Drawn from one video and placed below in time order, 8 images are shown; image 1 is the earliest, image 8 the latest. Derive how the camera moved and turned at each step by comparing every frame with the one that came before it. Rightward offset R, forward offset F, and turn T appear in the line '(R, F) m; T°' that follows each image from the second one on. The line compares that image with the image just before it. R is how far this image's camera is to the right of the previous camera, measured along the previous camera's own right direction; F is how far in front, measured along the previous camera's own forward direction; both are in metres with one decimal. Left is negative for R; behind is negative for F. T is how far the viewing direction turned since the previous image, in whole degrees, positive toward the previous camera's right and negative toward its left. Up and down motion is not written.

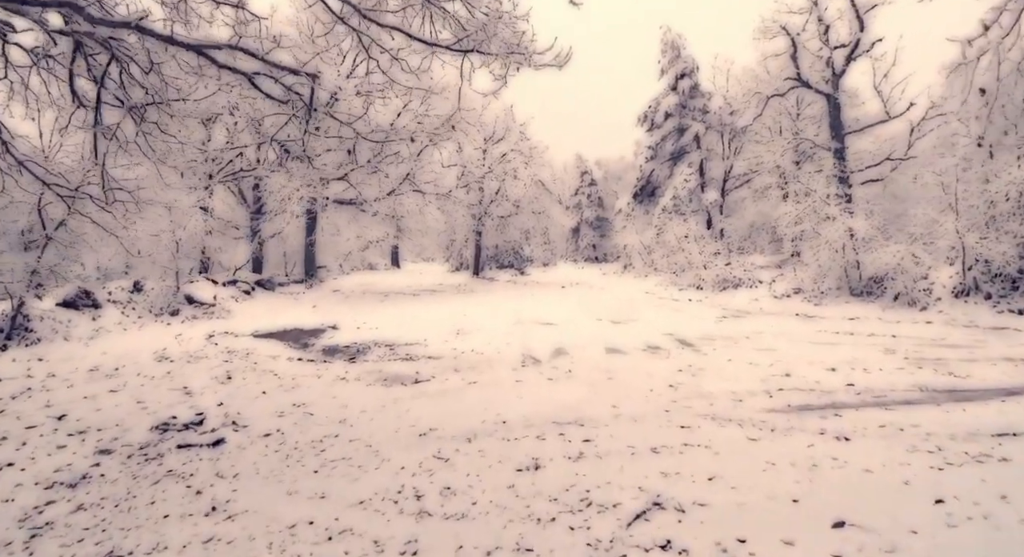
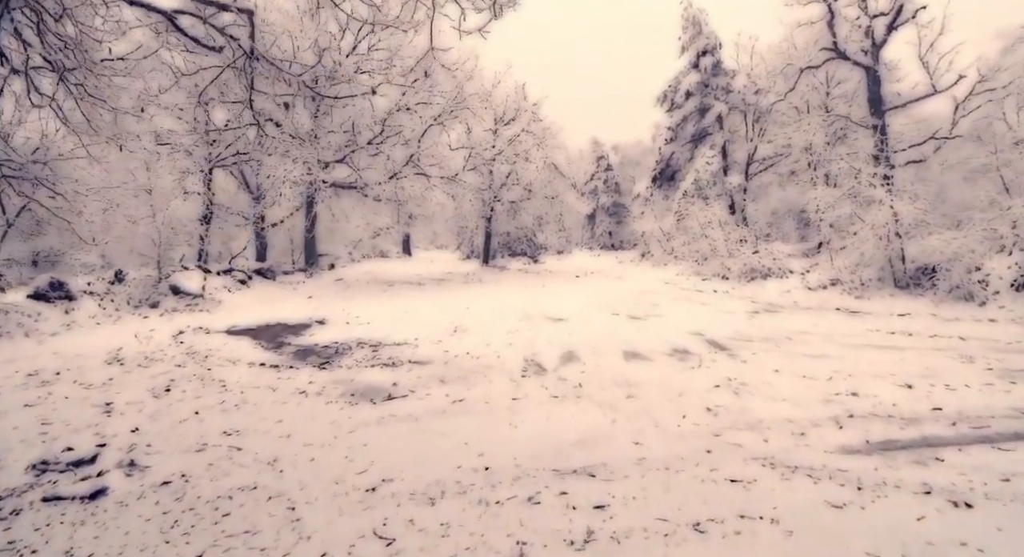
(+0.2, +1.4) m; -2°
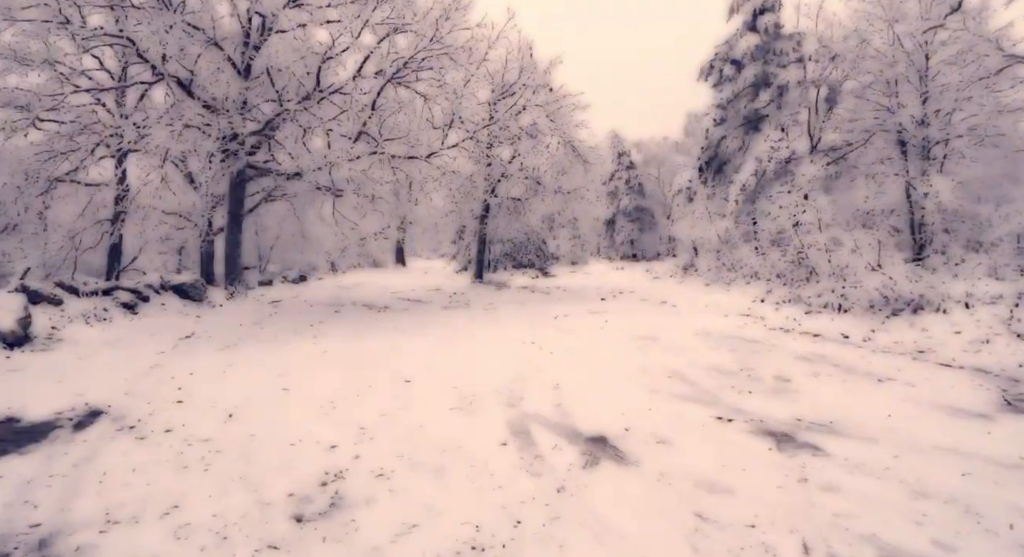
(+0.2, +1.4) m; -1°
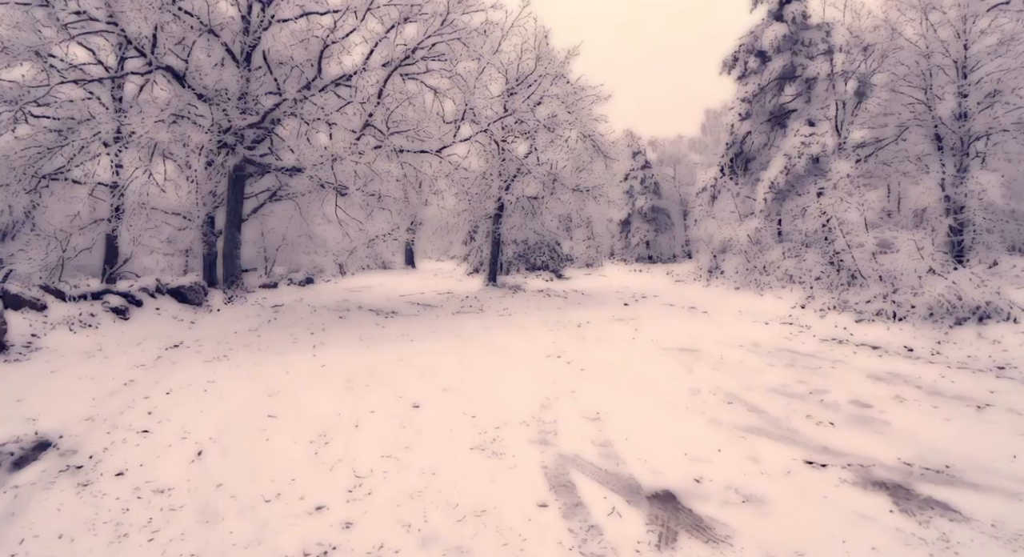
(-0.2, +1.0) m; -1°
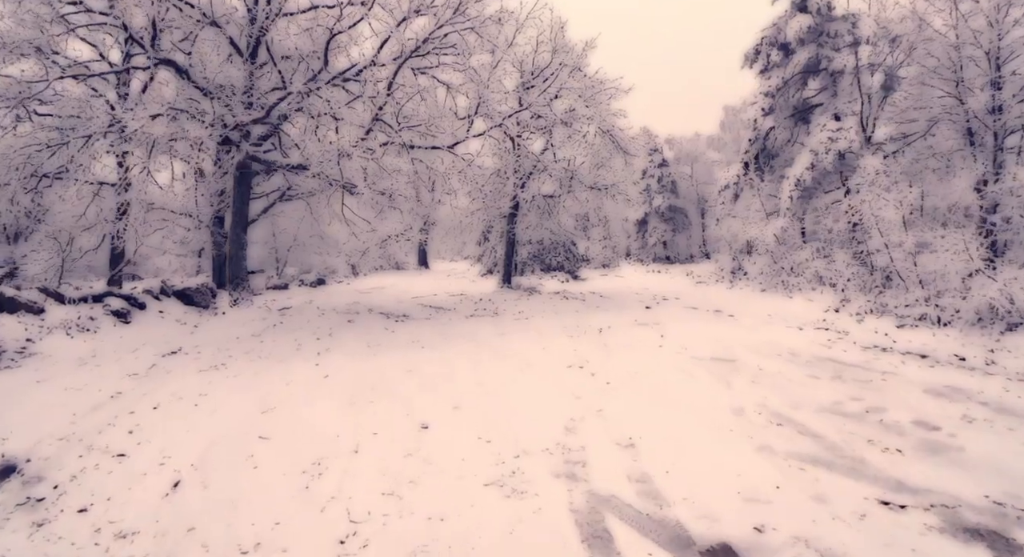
(-0.1, +0.6) m; -1°
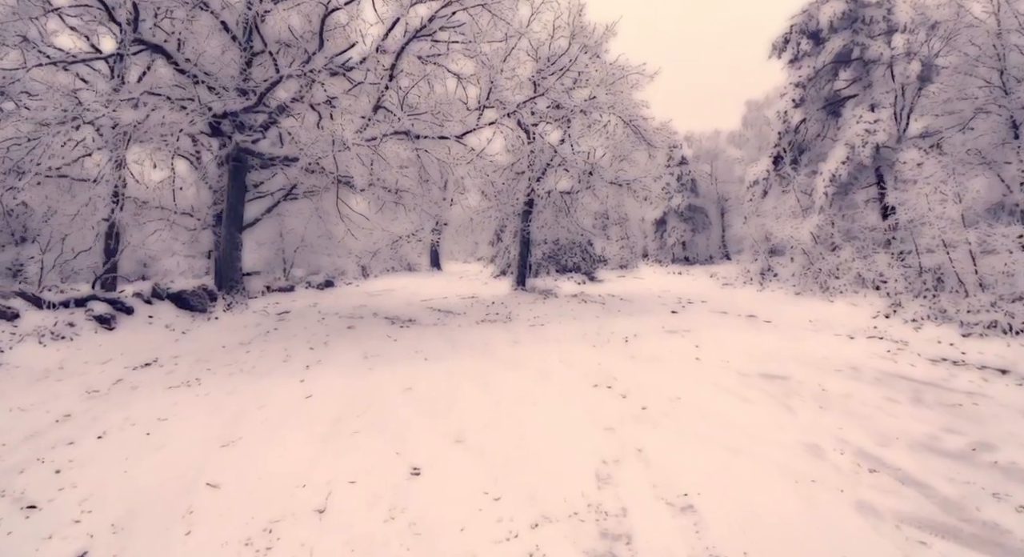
(0.0, +1.0) m; -1°
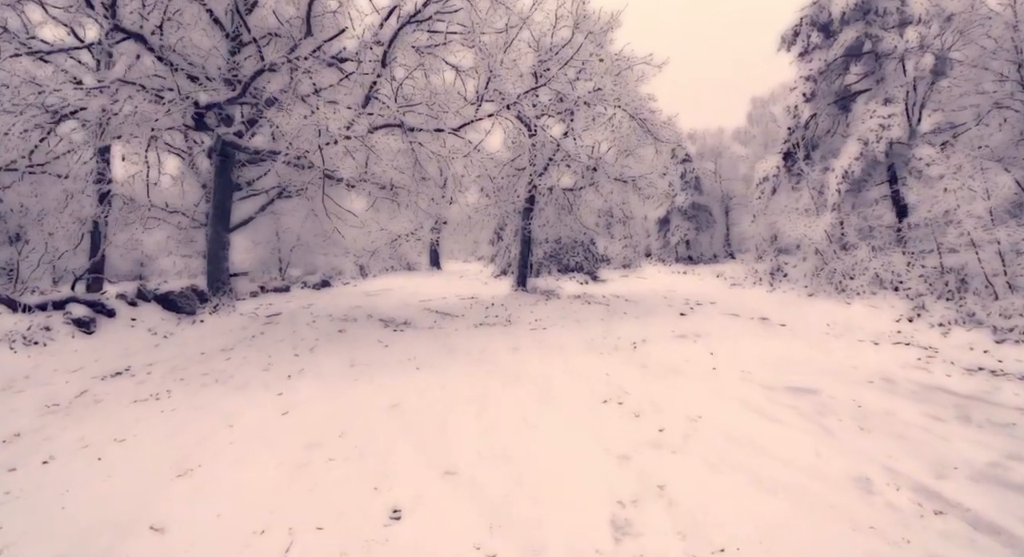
(0.0, +0.6) m; 0°
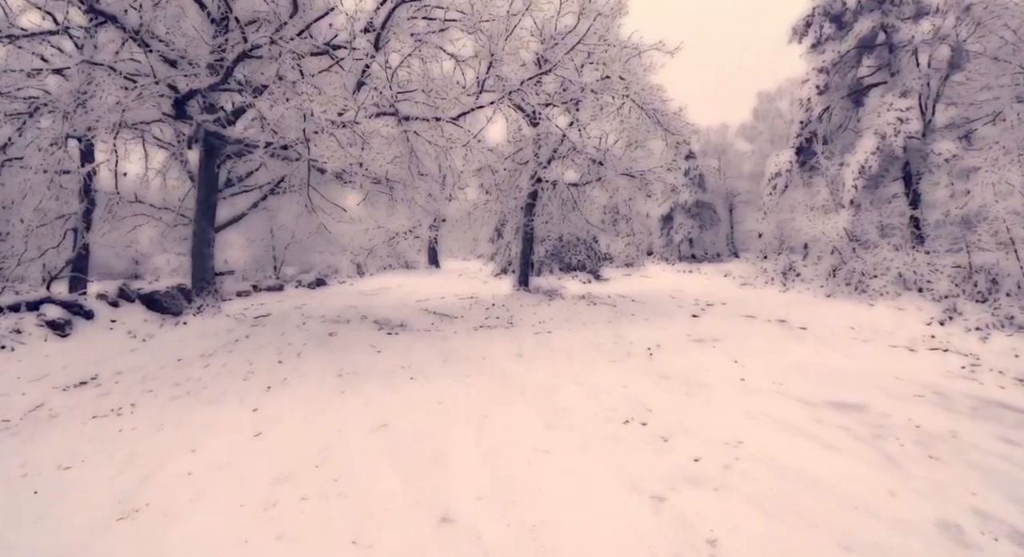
(-0.1, +0.7) m; 0°
